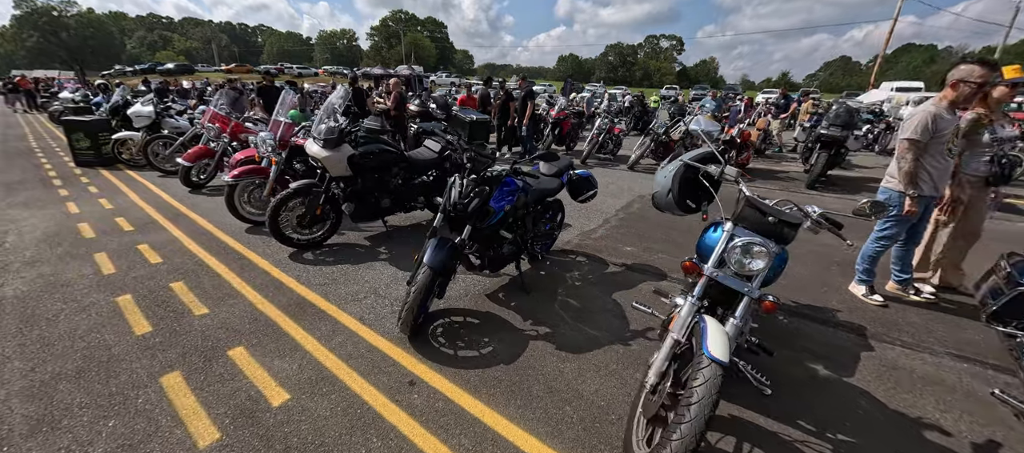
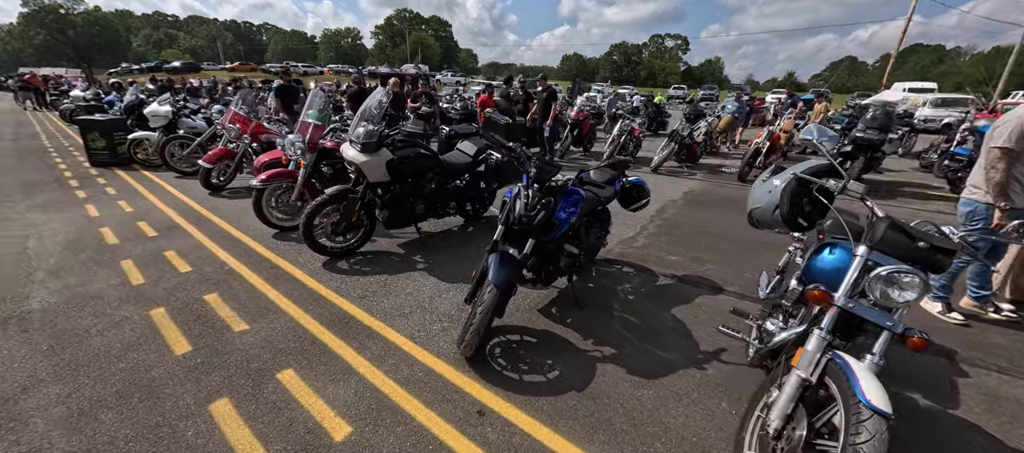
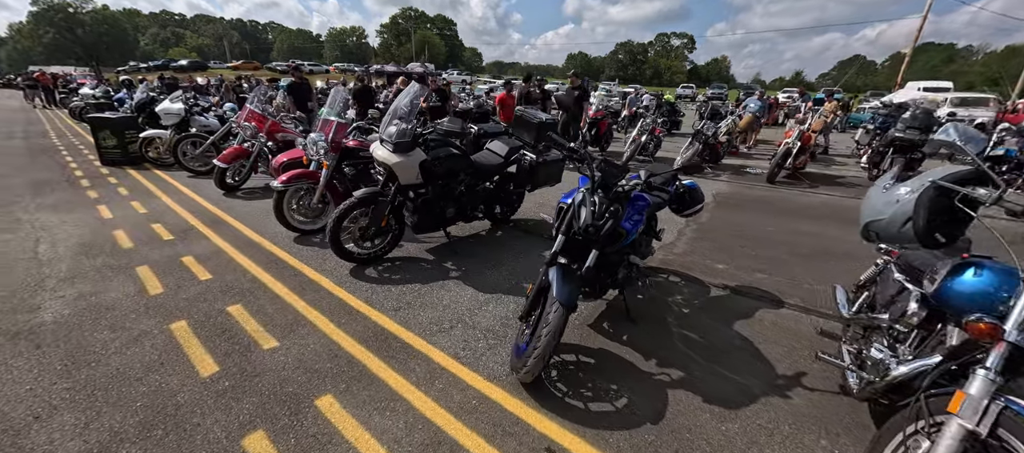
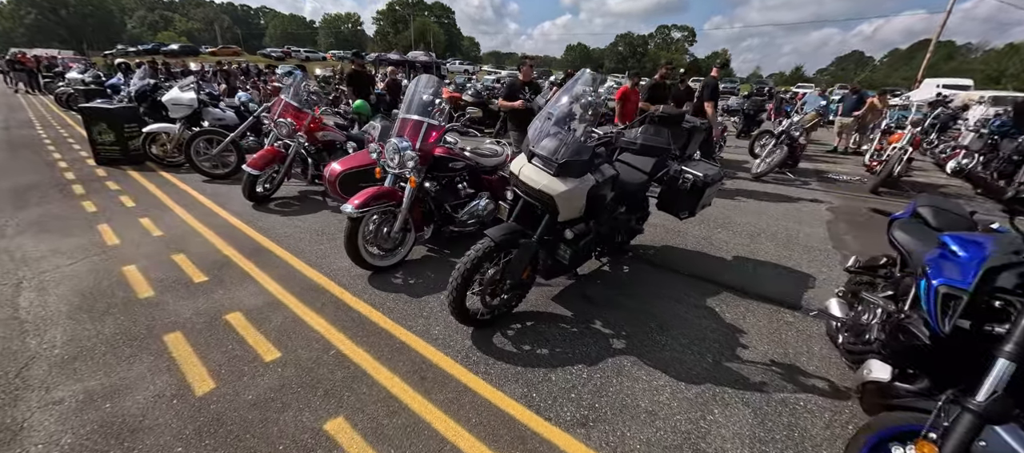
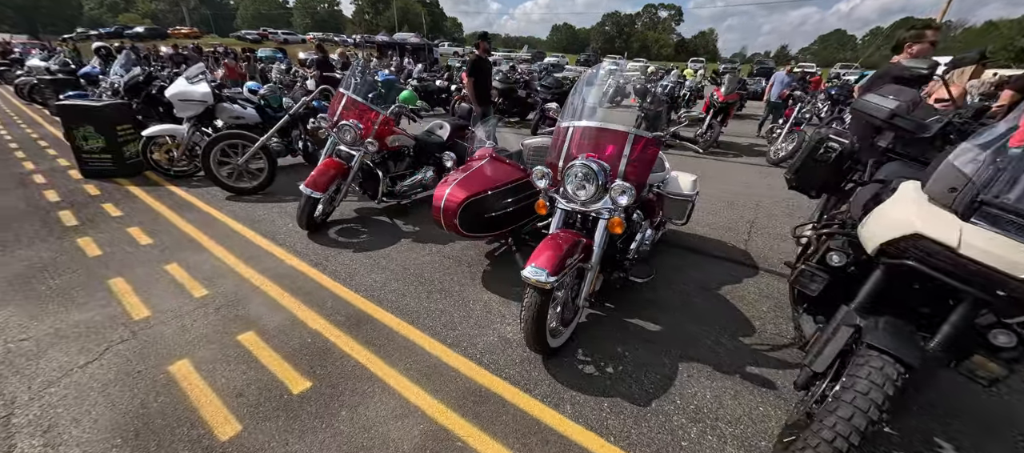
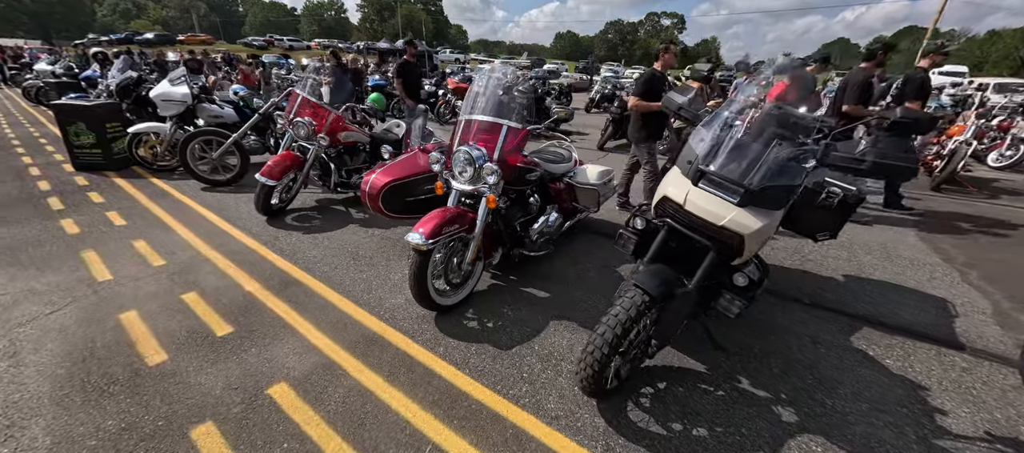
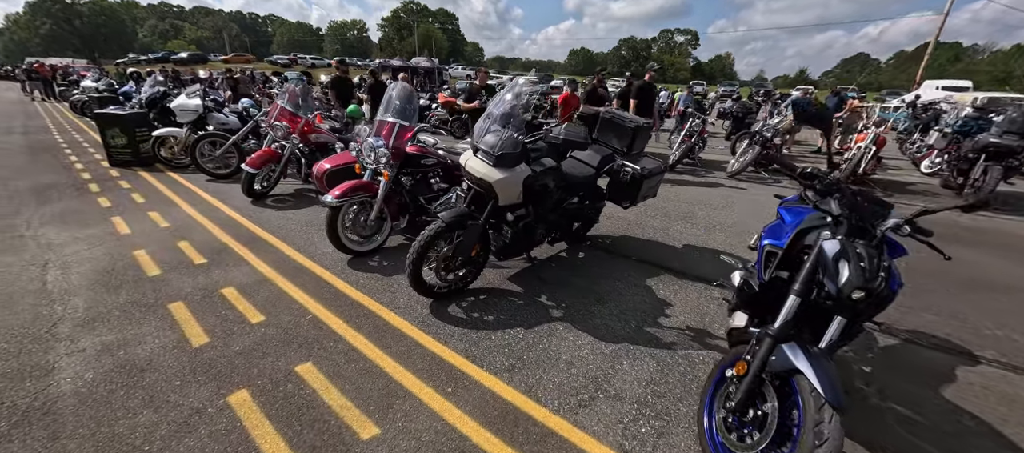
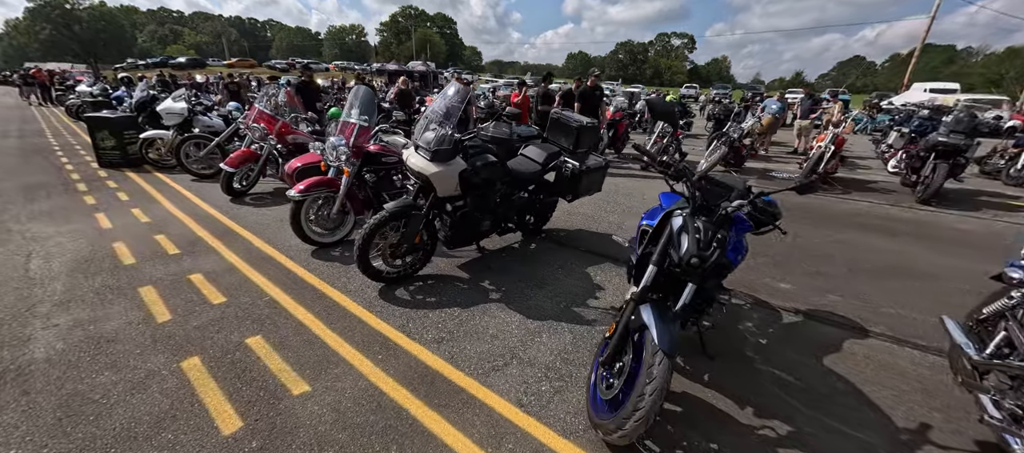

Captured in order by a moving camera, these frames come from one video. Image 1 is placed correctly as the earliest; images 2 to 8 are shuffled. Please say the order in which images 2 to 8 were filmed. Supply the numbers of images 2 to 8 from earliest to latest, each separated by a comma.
2, 3, 8, 7, 4, 6, 5
